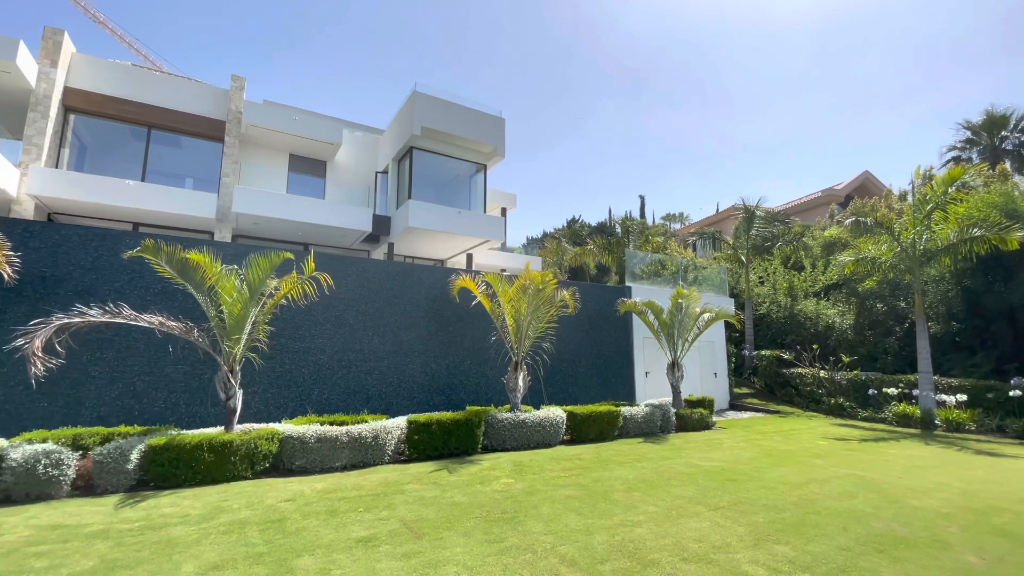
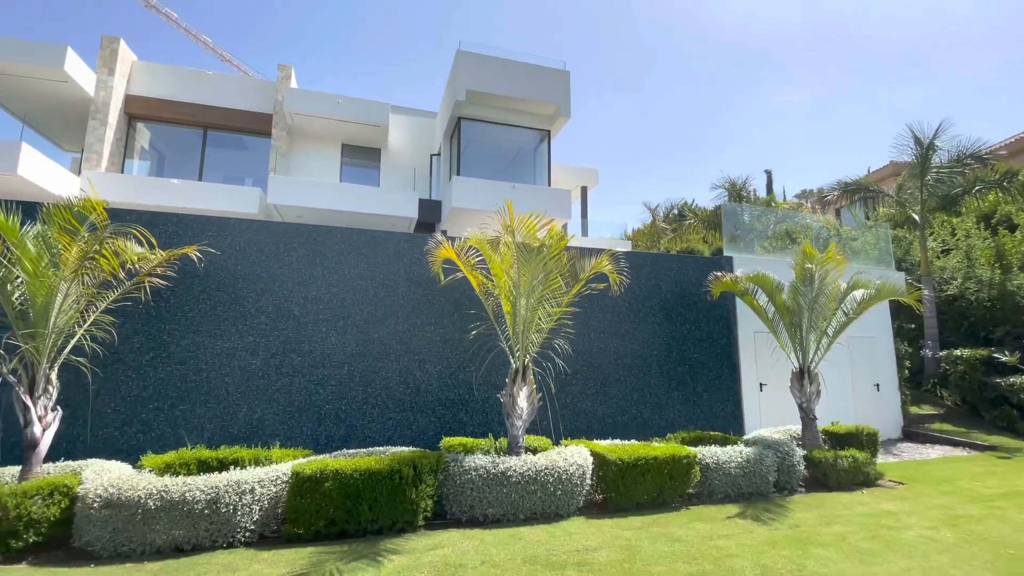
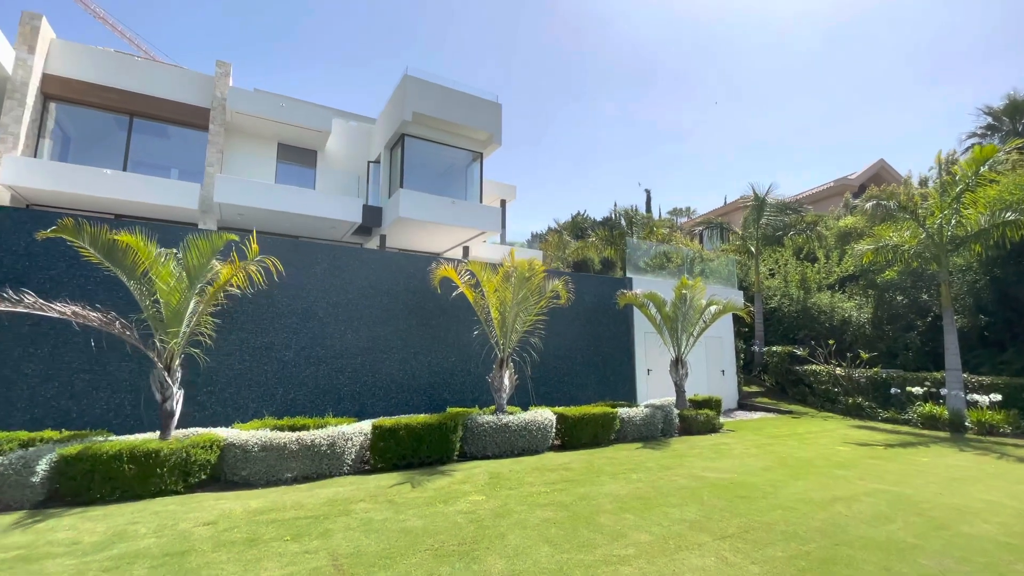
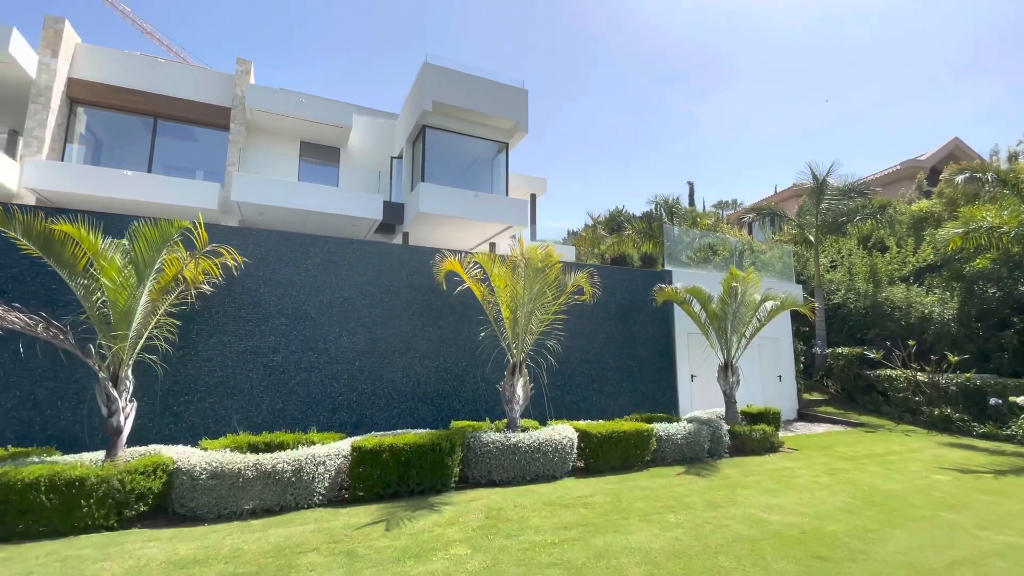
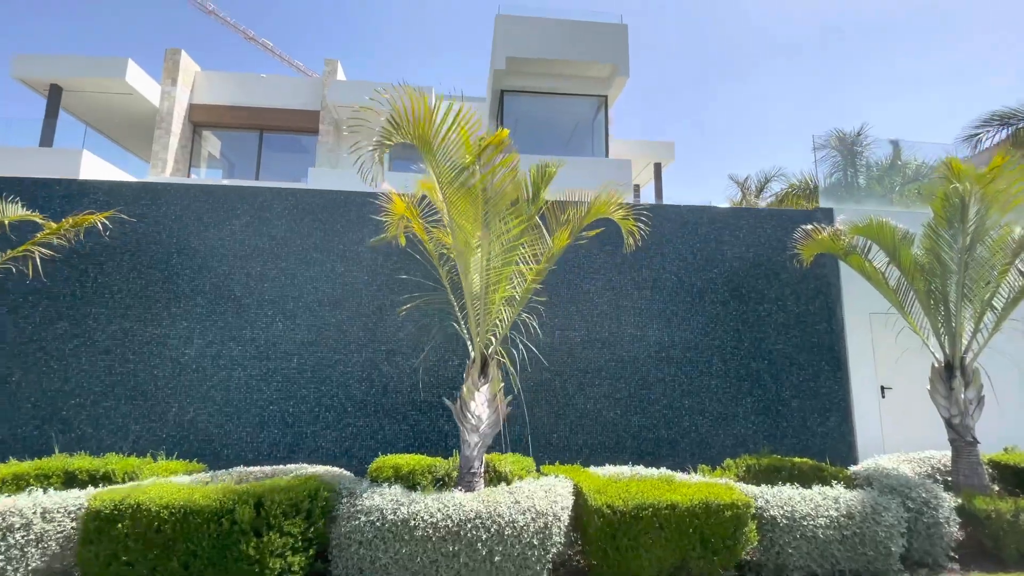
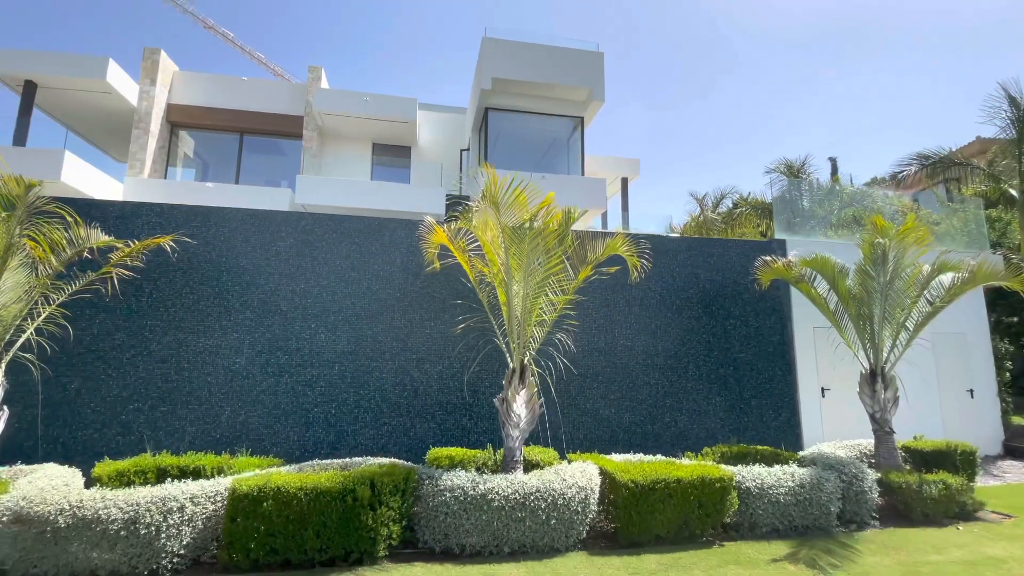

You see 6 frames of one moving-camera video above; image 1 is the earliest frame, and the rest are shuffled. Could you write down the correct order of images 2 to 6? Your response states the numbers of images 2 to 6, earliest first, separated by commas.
3, 4, 2, 6, 5
